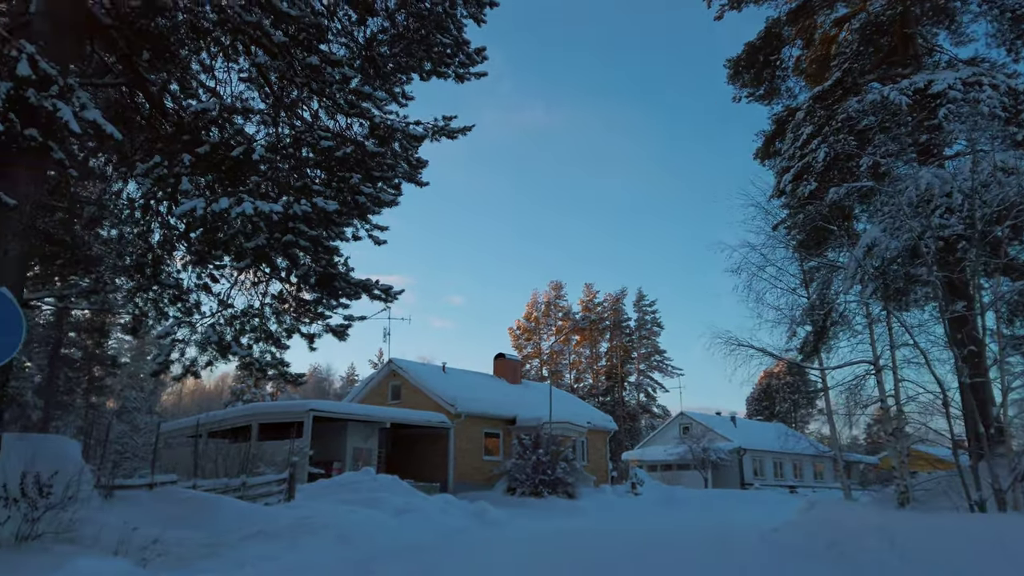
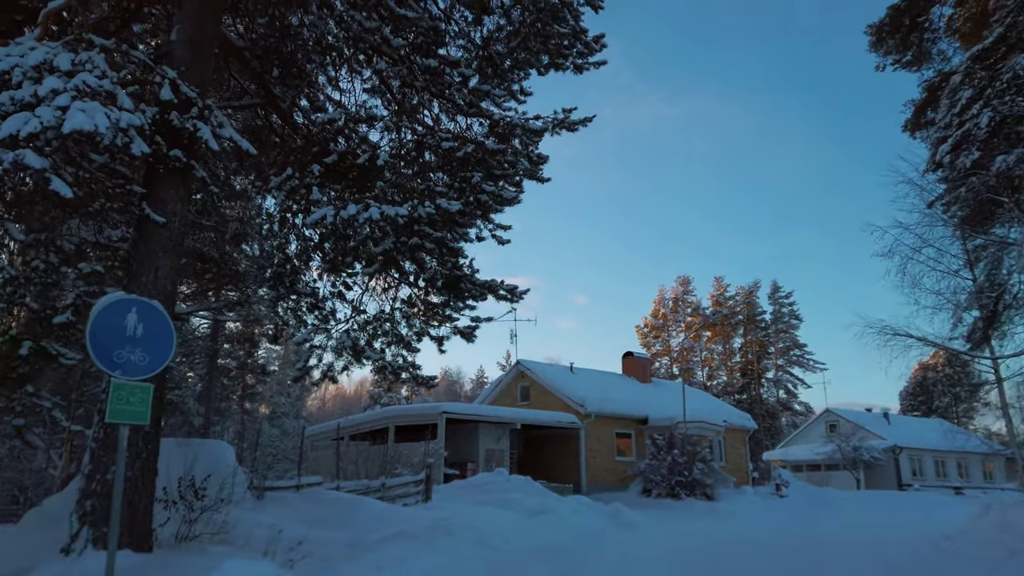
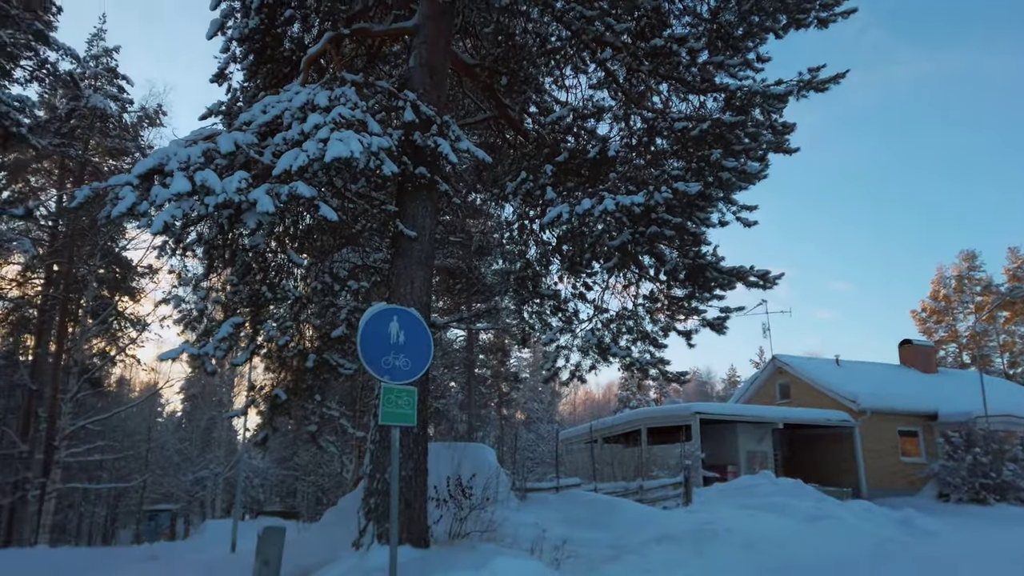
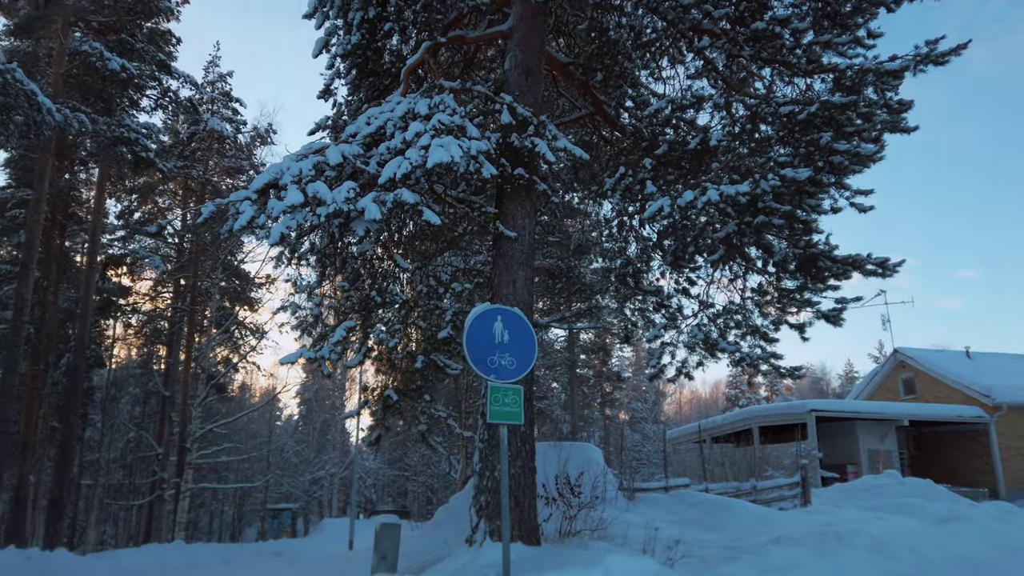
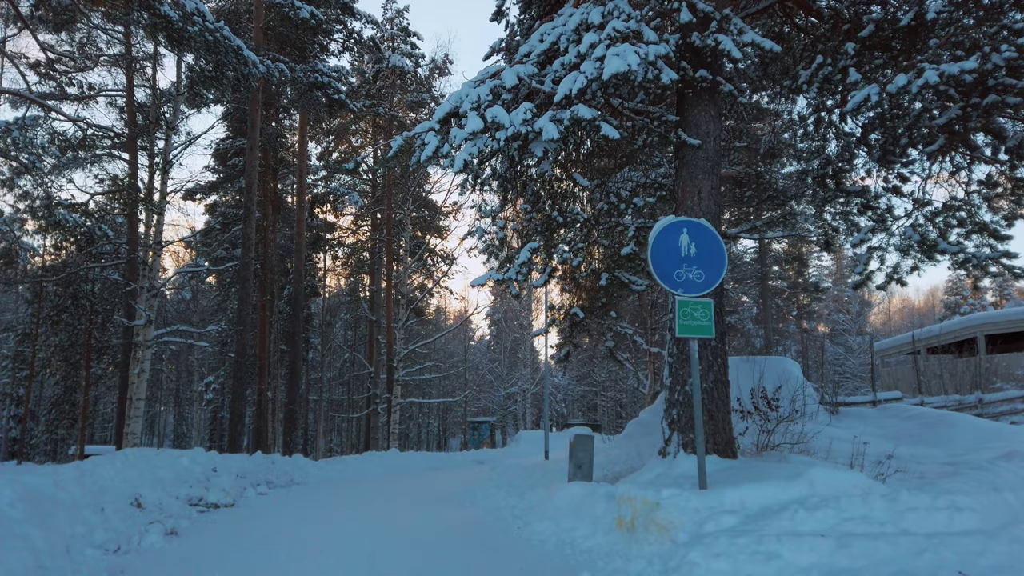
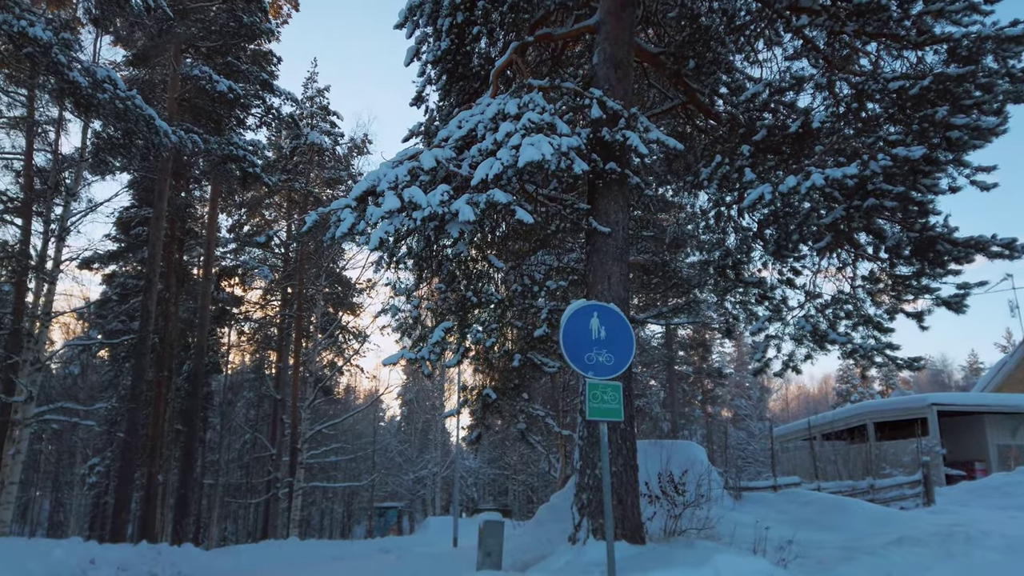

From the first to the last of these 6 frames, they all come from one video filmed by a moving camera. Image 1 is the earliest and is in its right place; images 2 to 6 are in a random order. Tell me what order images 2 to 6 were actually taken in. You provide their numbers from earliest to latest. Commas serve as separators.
2, 3, 4, 6, 5
